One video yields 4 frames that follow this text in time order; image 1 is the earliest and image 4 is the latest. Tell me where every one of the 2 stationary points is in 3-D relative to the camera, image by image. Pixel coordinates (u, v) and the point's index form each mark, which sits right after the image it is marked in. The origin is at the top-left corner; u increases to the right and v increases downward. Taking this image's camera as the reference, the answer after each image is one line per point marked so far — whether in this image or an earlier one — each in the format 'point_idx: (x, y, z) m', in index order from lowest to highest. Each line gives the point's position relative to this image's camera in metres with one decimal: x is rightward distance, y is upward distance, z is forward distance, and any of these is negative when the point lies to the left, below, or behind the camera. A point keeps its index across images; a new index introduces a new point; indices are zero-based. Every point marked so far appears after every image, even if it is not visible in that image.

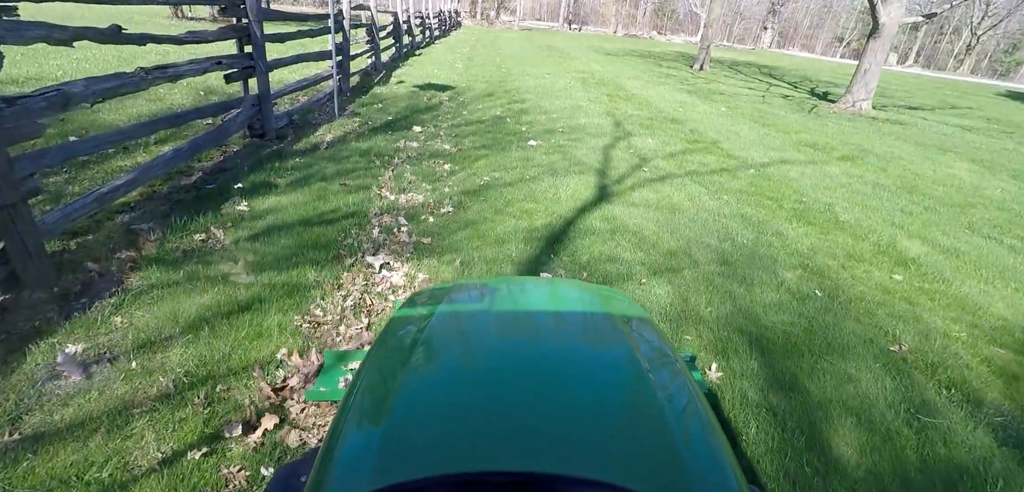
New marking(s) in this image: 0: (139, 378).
0: (-1.6, -0.6, +2.5) m
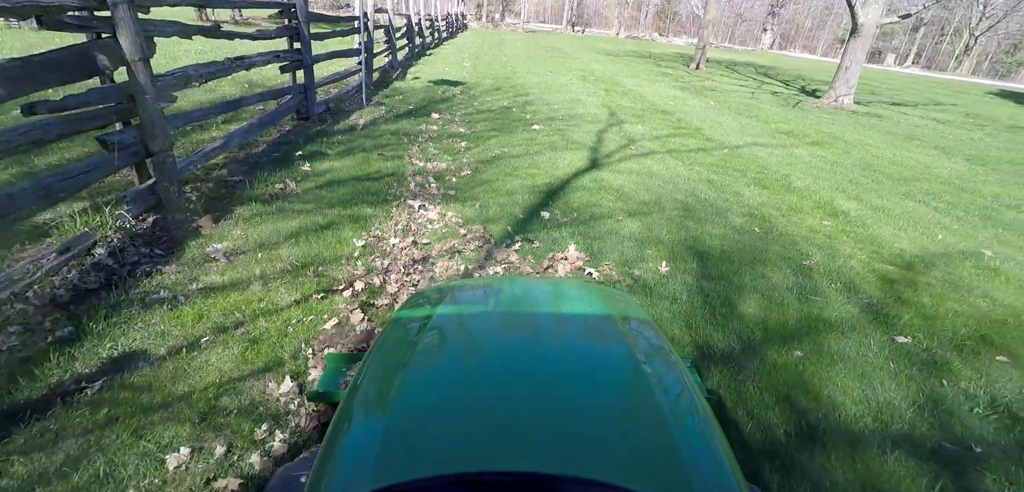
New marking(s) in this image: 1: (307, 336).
0: (-1.6, -0.1, +3.6) m
1: (-1.1, -0.5, +2.9) m
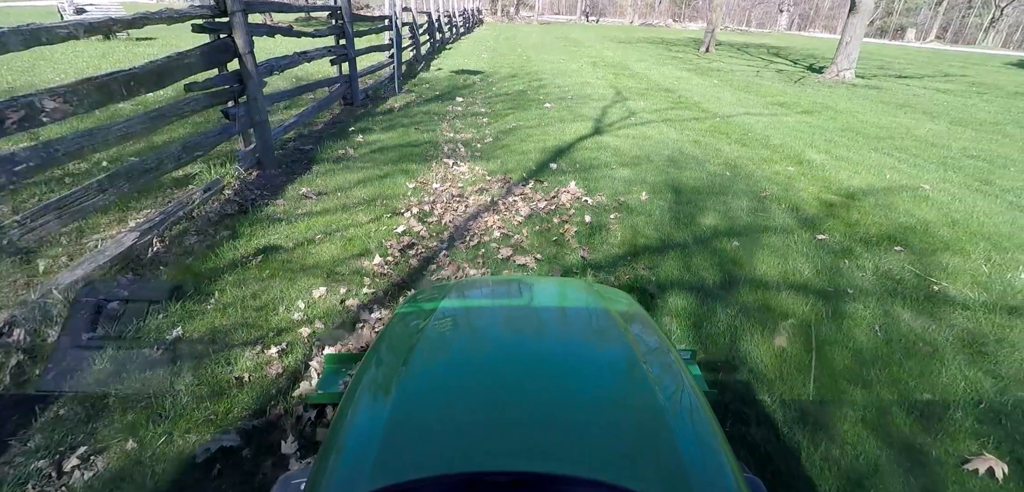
0: (-1.5, +0.4, +4.9) m
1: (-1.0, +0.1, +4.2) m
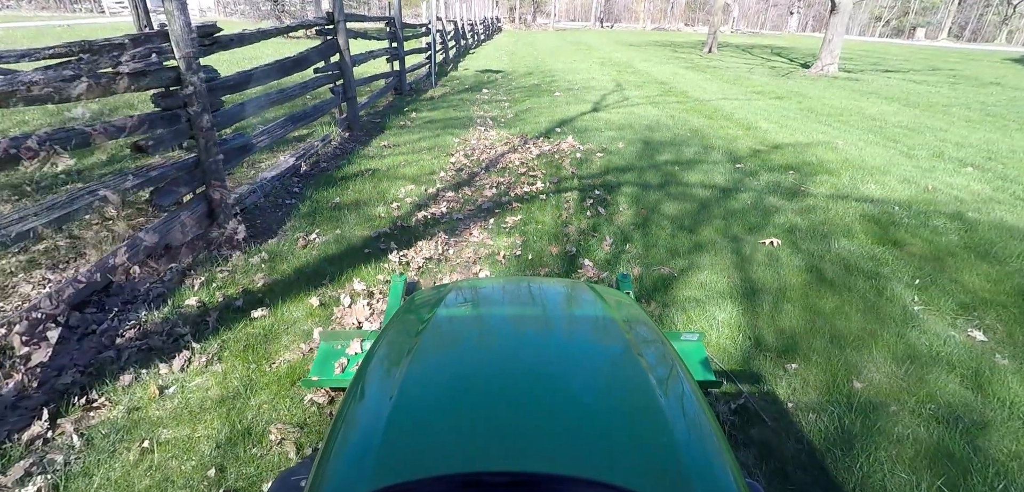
0: (-1.3, +1.2, +7.1) m
1: (-0.8, +0.9, +6.4) m
